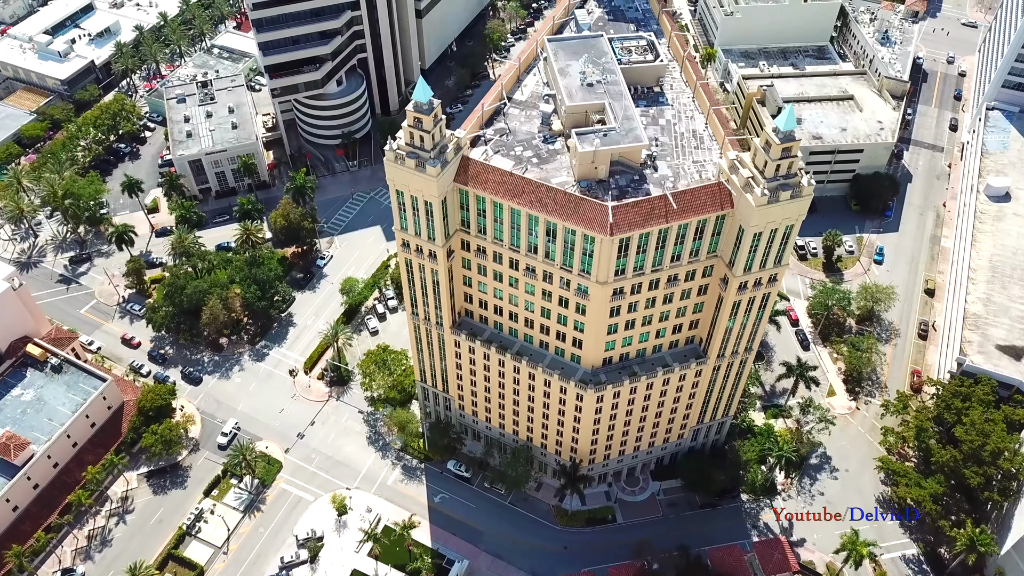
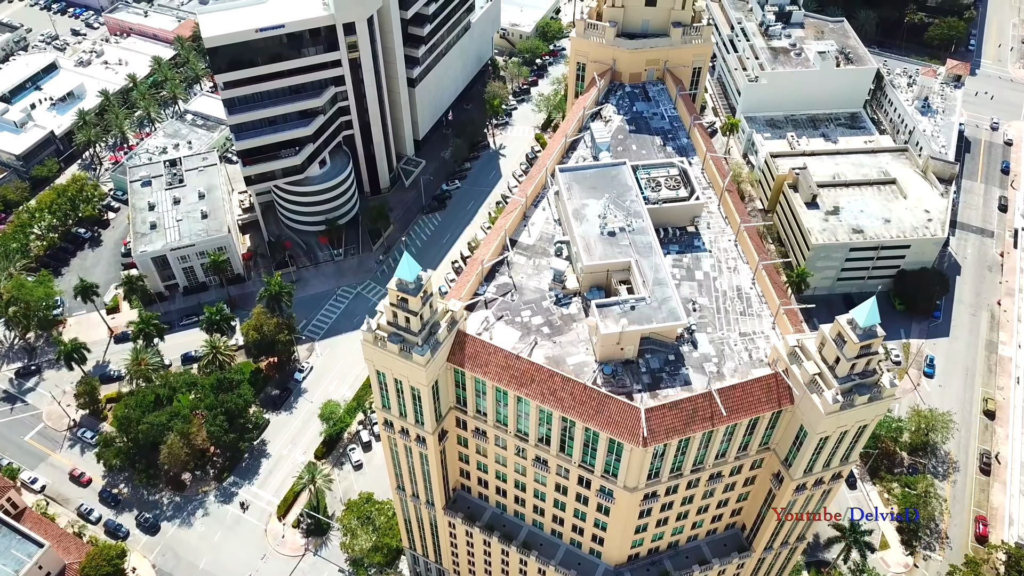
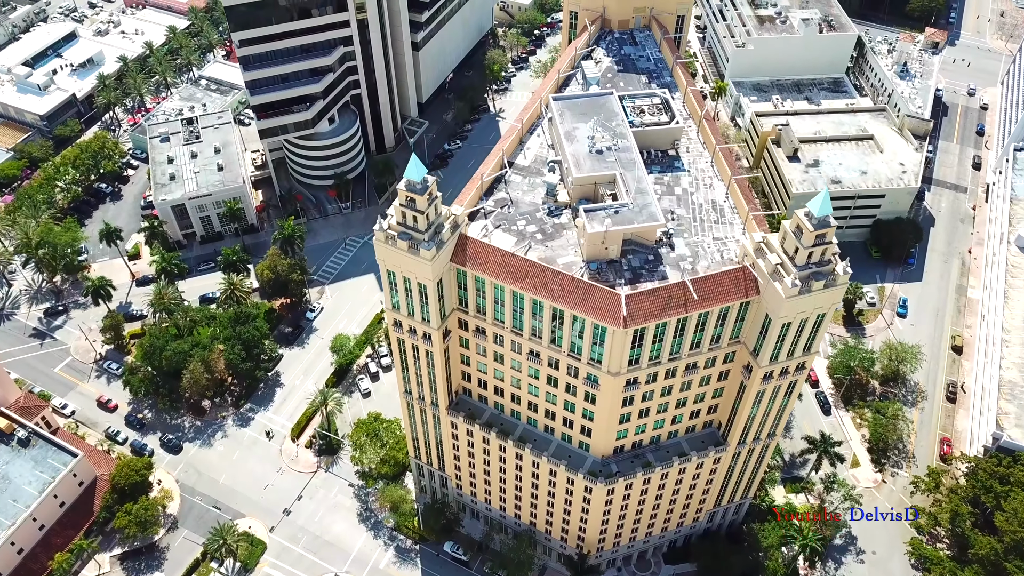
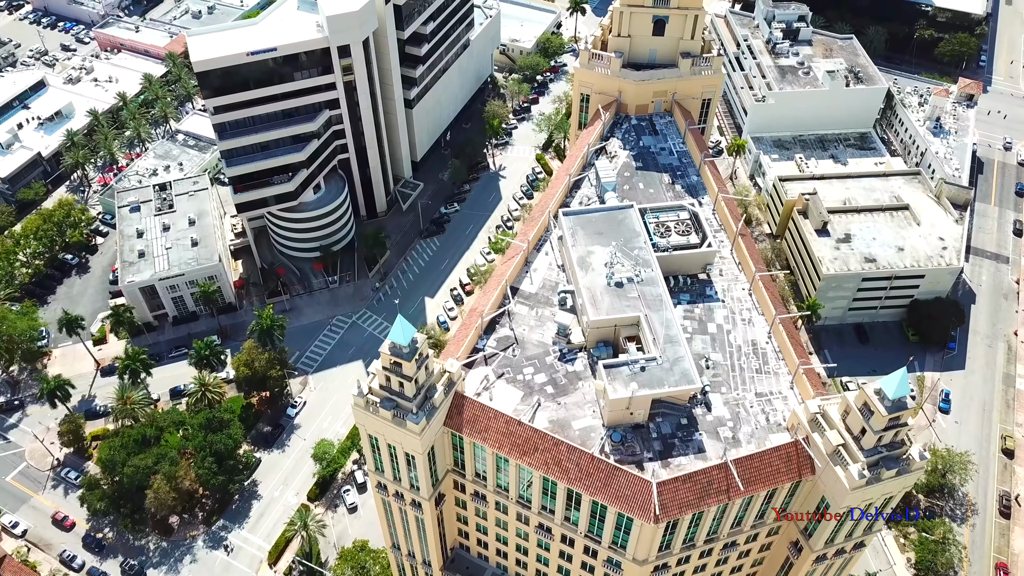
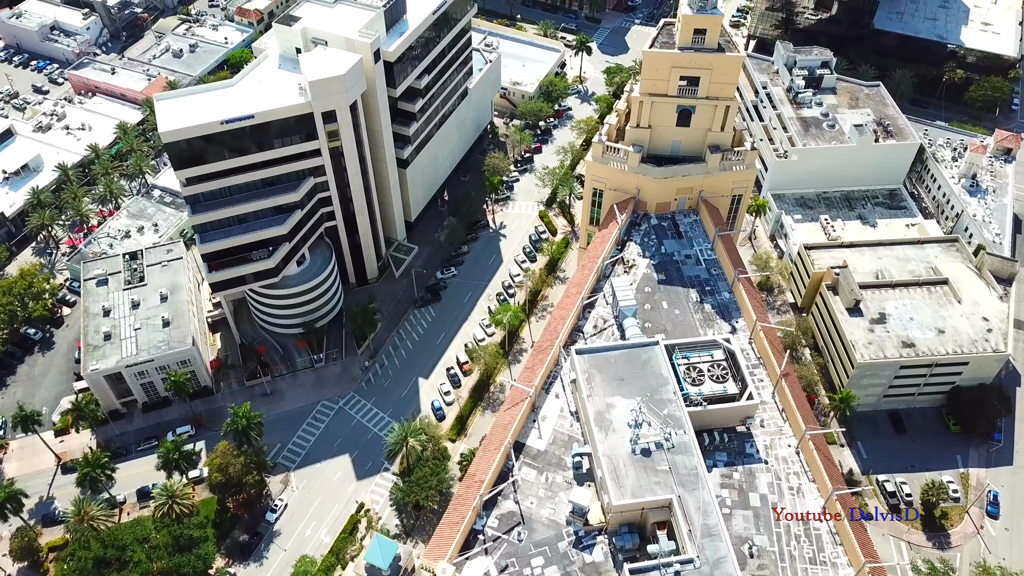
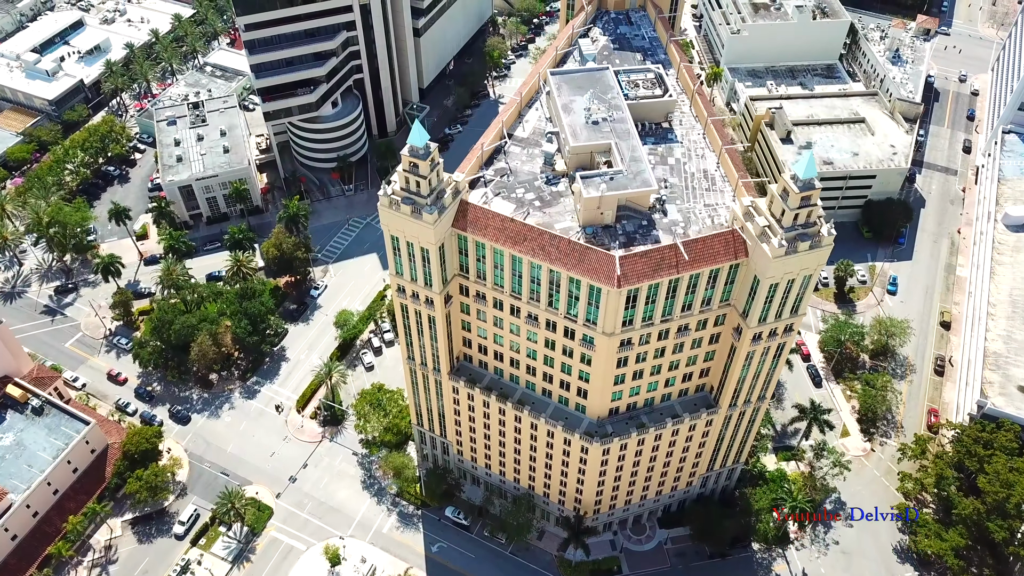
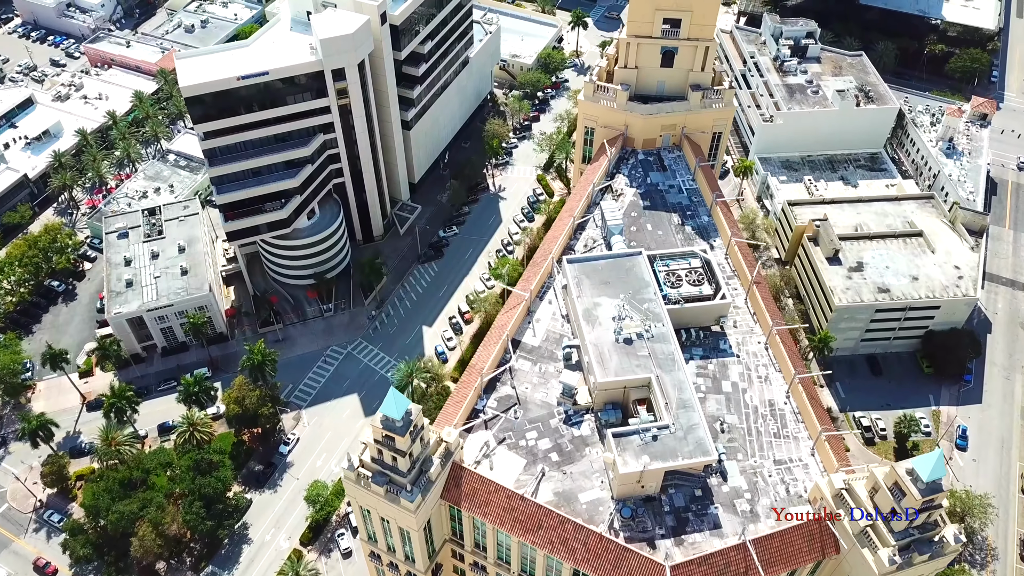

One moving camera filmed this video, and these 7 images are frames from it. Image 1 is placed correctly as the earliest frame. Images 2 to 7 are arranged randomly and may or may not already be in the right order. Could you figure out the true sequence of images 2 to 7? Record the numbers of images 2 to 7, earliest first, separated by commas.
6, 3, 2, 4, 7, 5
